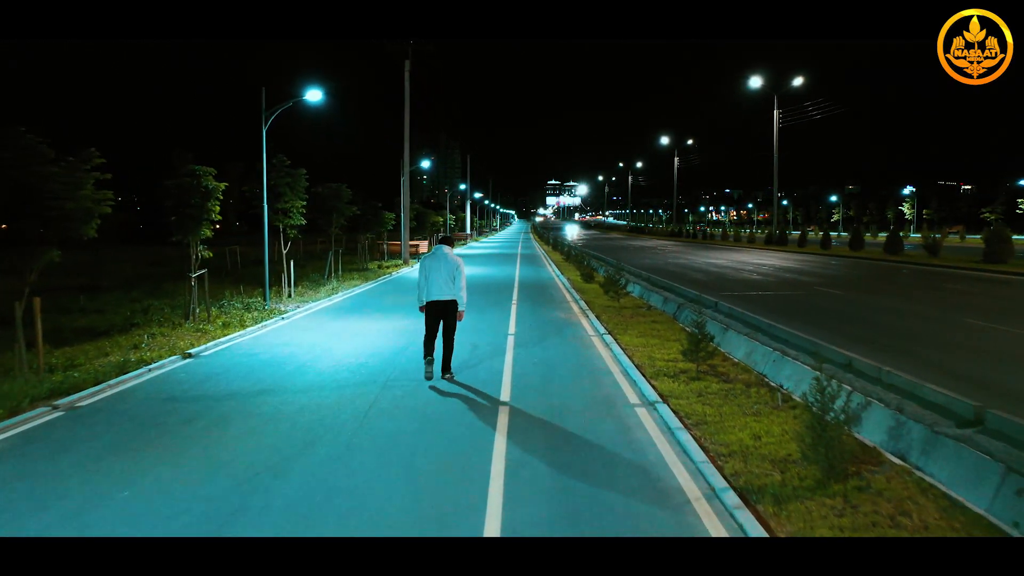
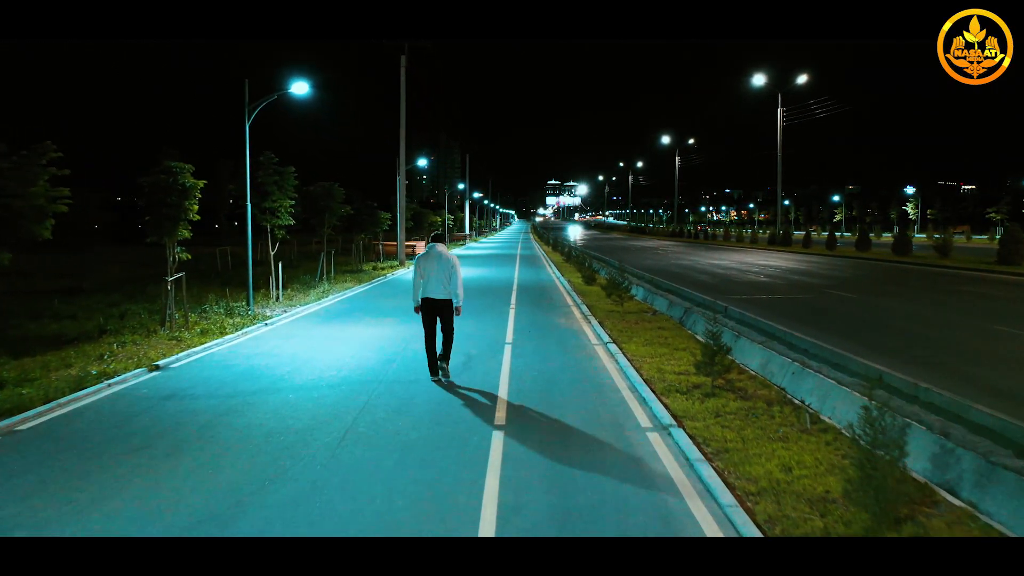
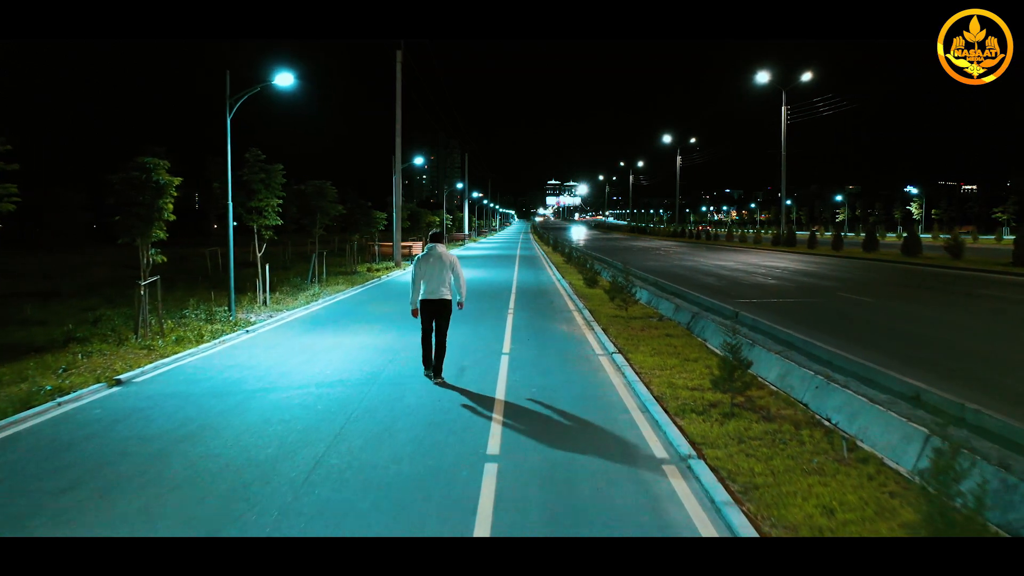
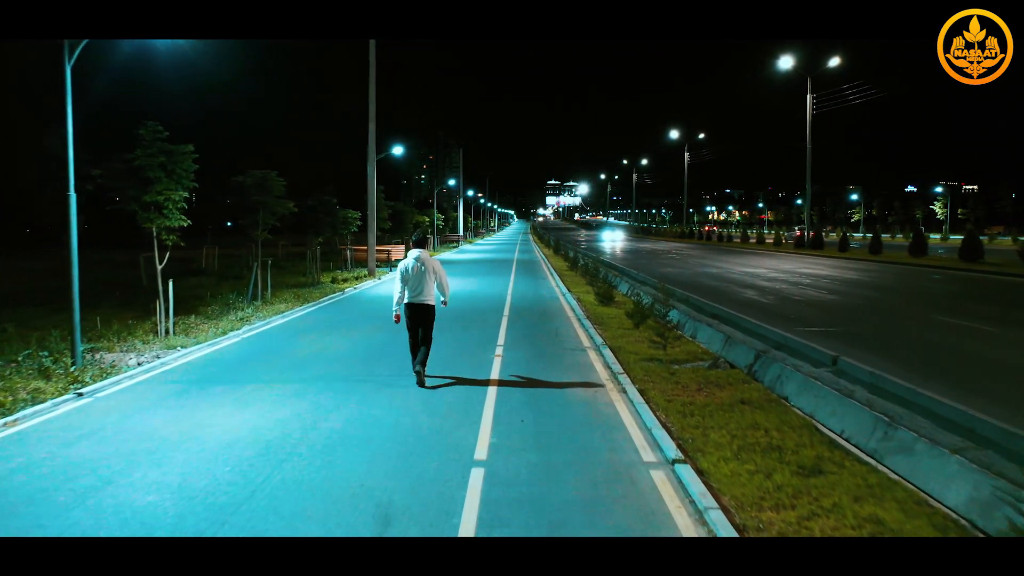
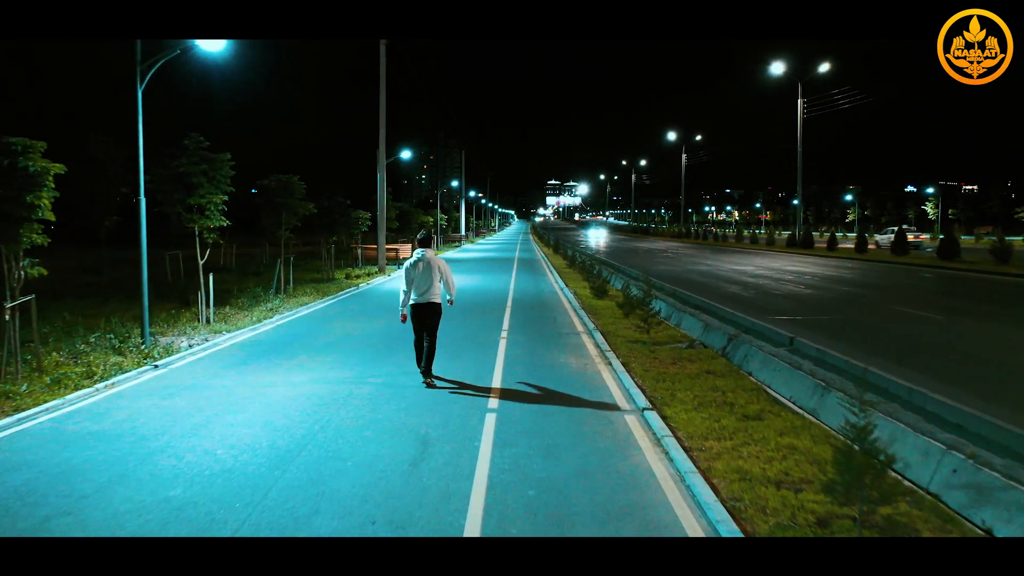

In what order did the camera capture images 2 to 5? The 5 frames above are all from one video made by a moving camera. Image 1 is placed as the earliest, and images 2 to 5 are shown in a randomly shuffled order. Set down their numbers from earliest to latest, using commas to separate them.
2, 3, 5, 4
